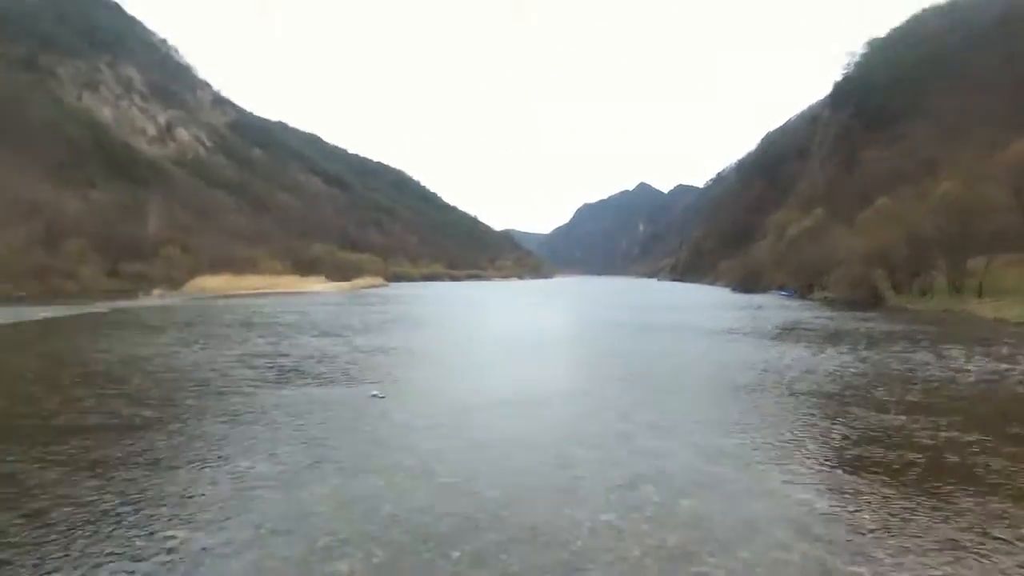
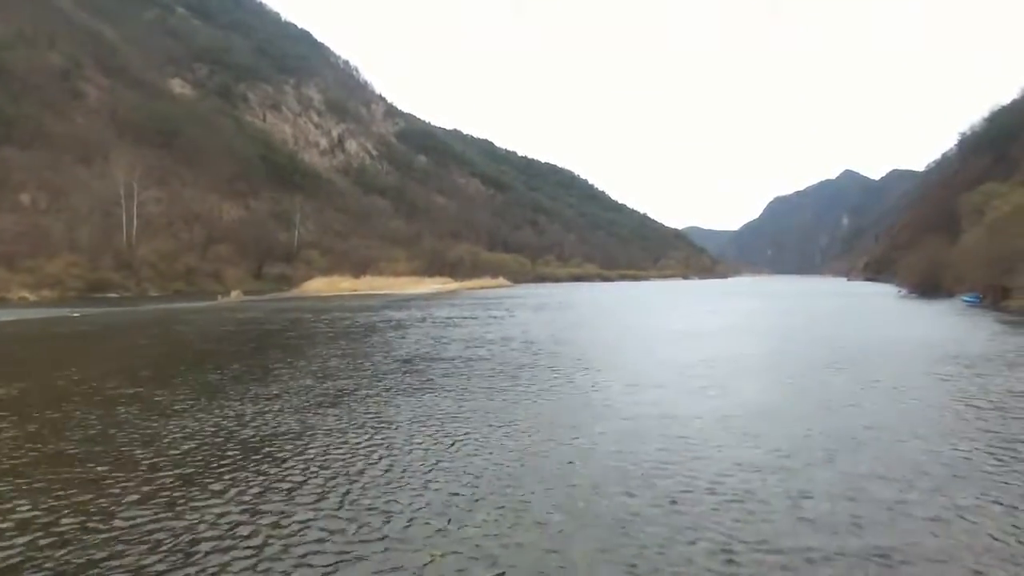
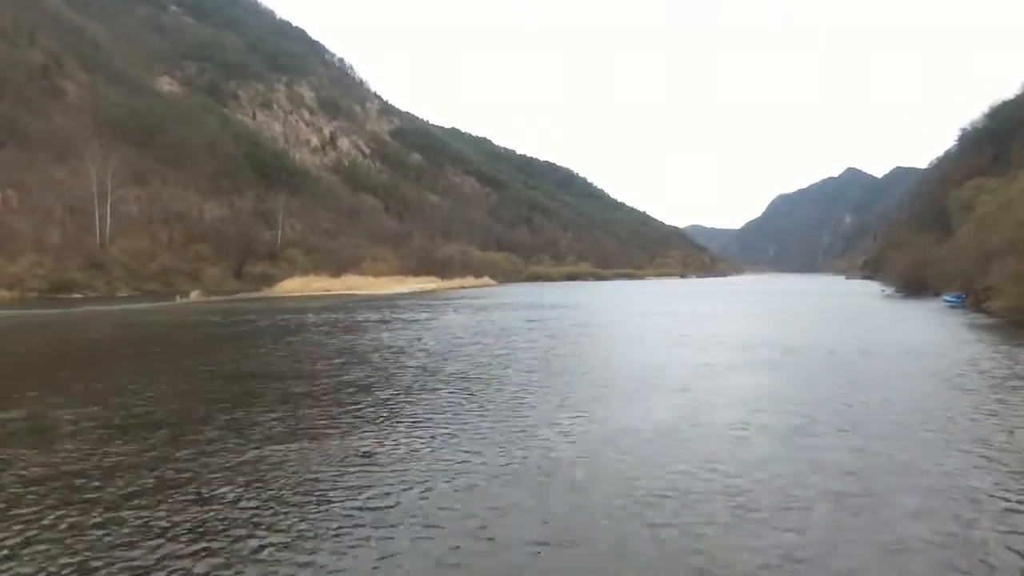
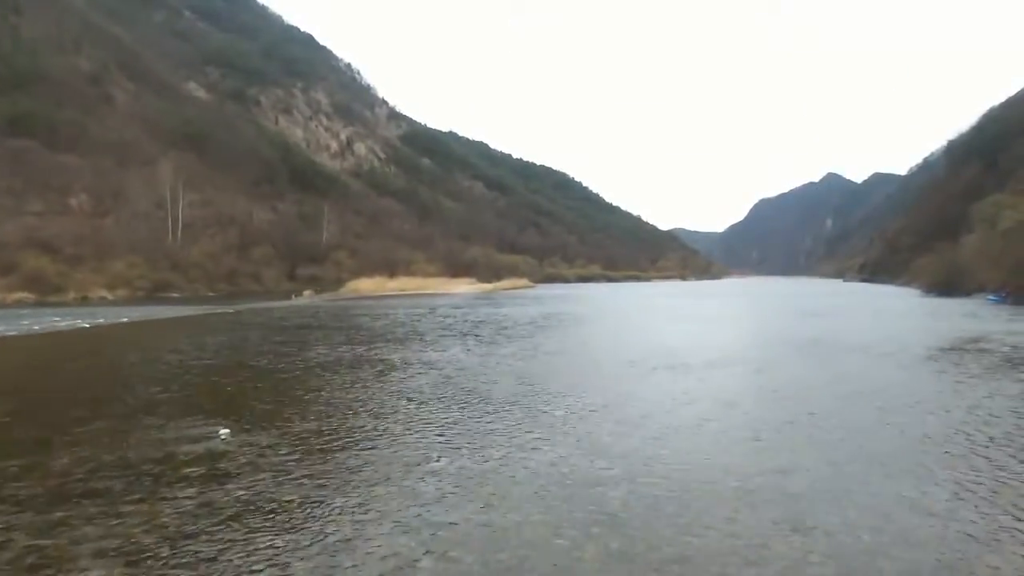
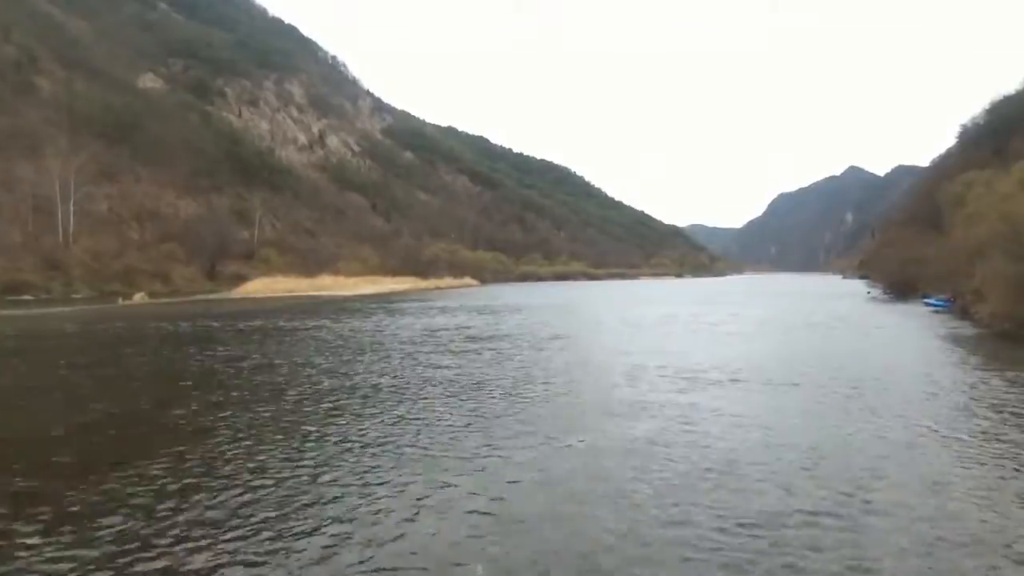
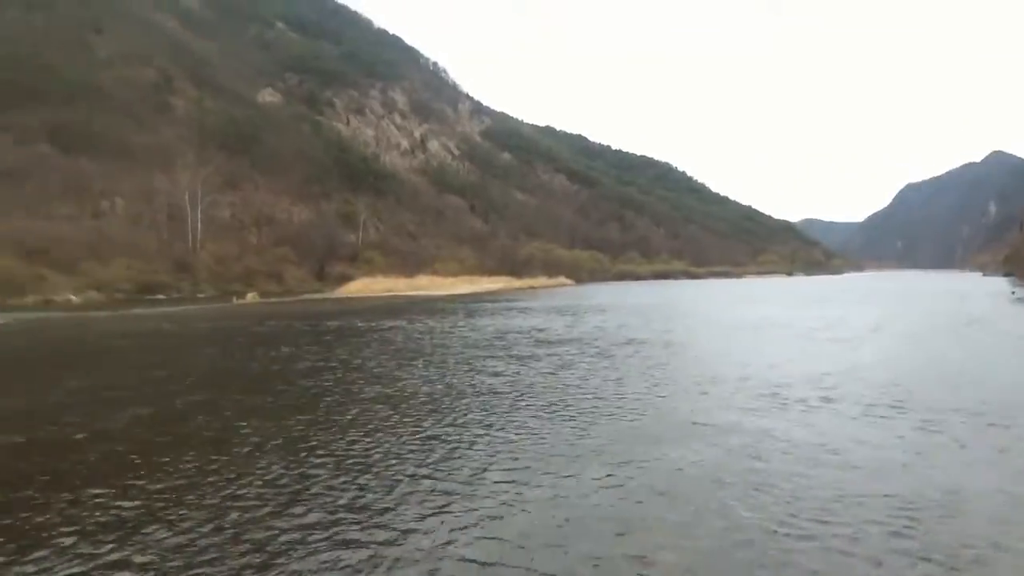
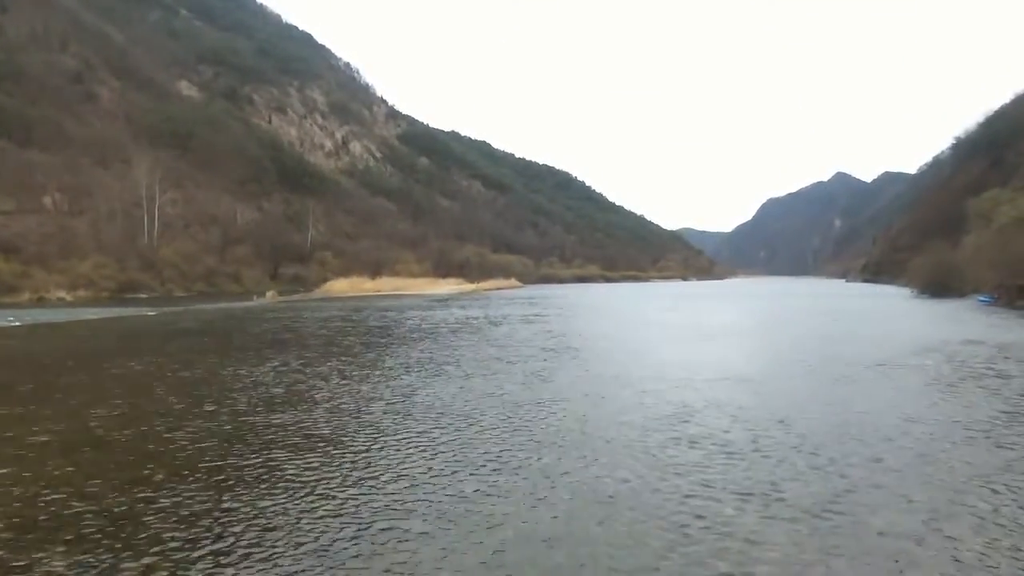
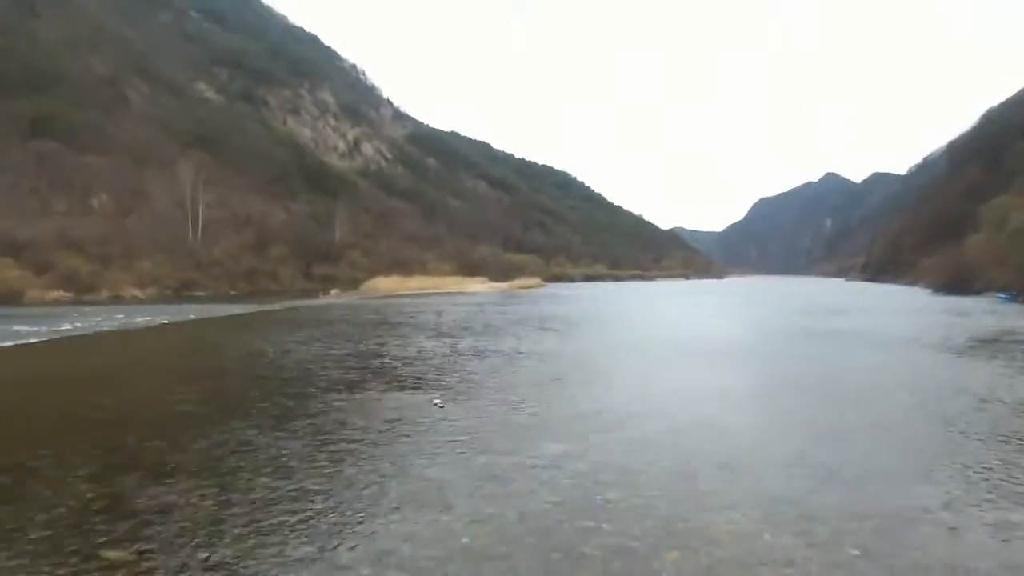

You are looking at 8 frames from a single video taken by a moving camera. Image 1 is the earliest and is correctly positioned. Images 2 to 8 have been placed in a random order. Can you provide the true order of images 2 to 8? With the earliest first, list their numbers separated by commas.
8, 4, 7, 2, 3, 5, 6
